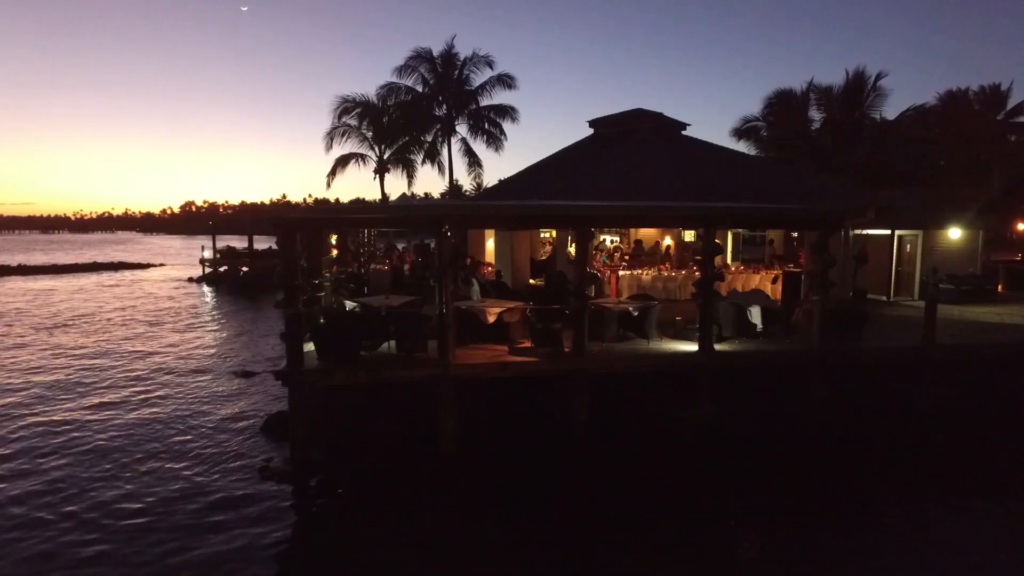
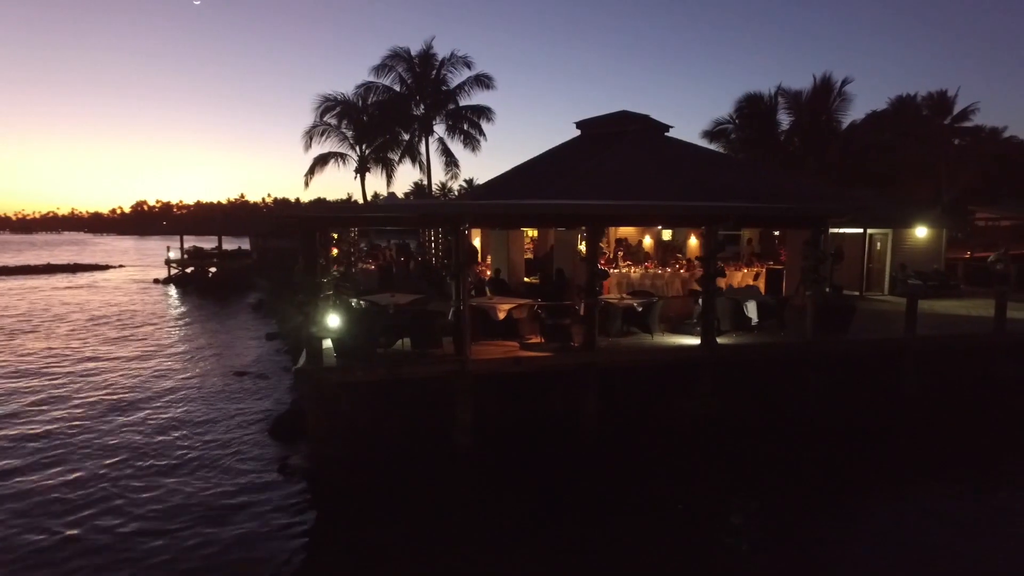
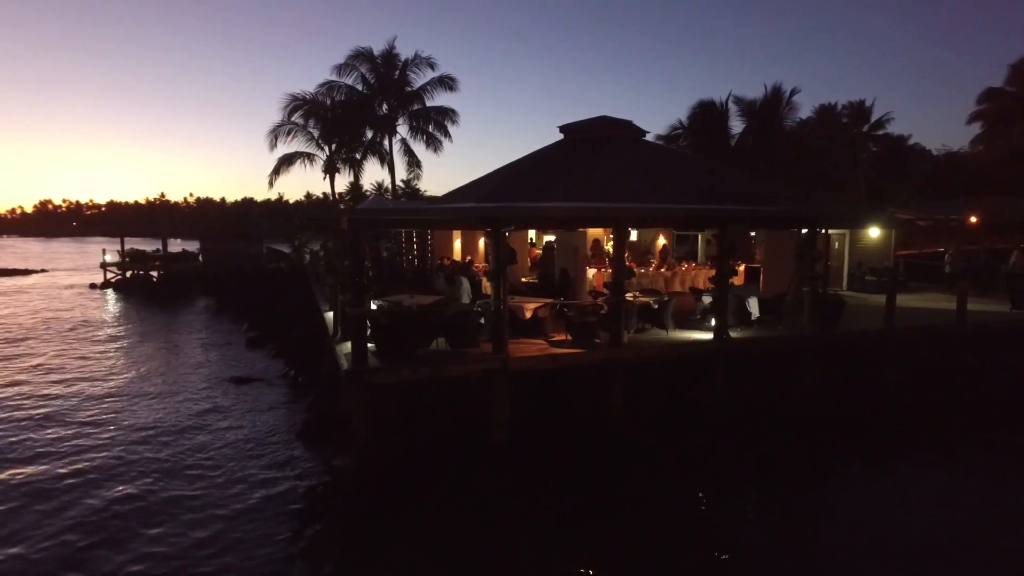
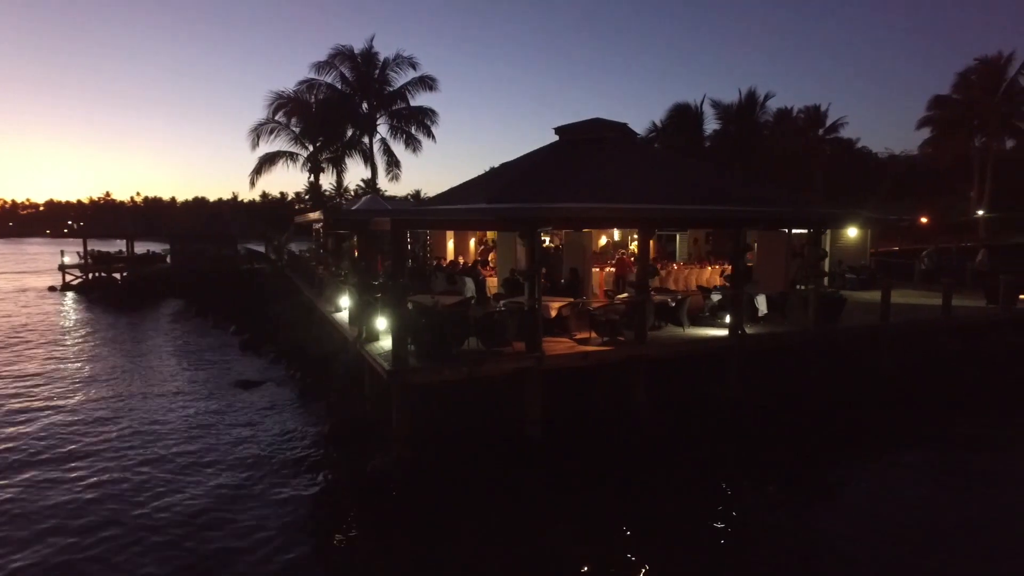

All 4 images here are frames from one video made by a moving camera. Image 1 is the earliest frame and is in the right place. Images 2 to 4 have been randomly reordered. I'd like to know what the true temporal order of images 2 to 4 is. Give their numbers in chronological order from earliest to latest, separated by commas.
2, 3, 4
